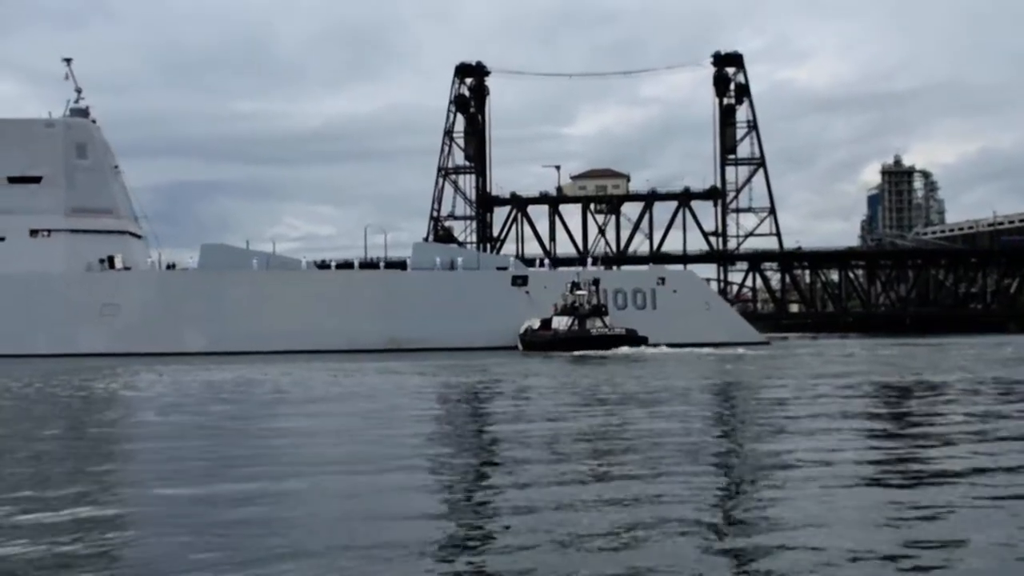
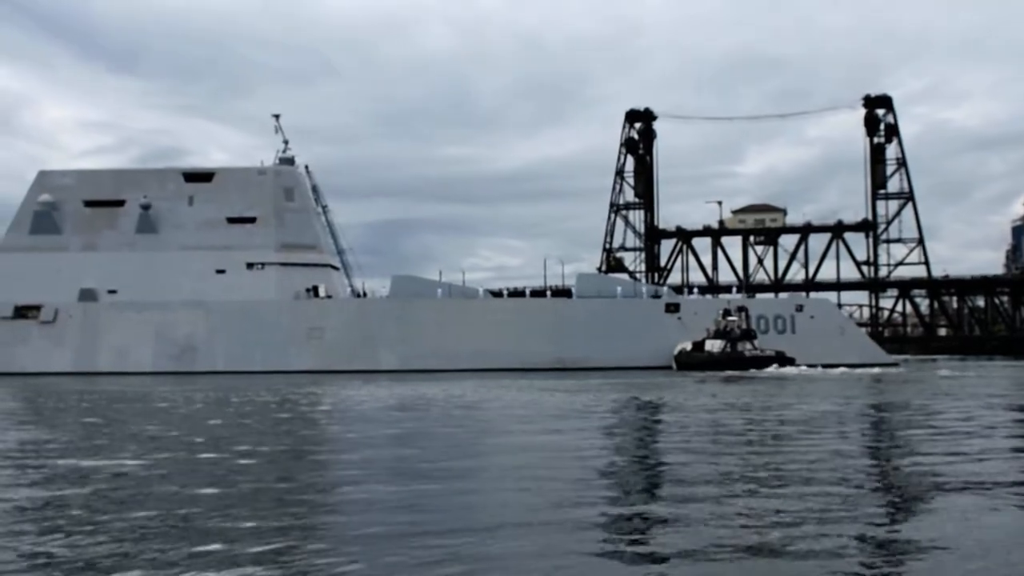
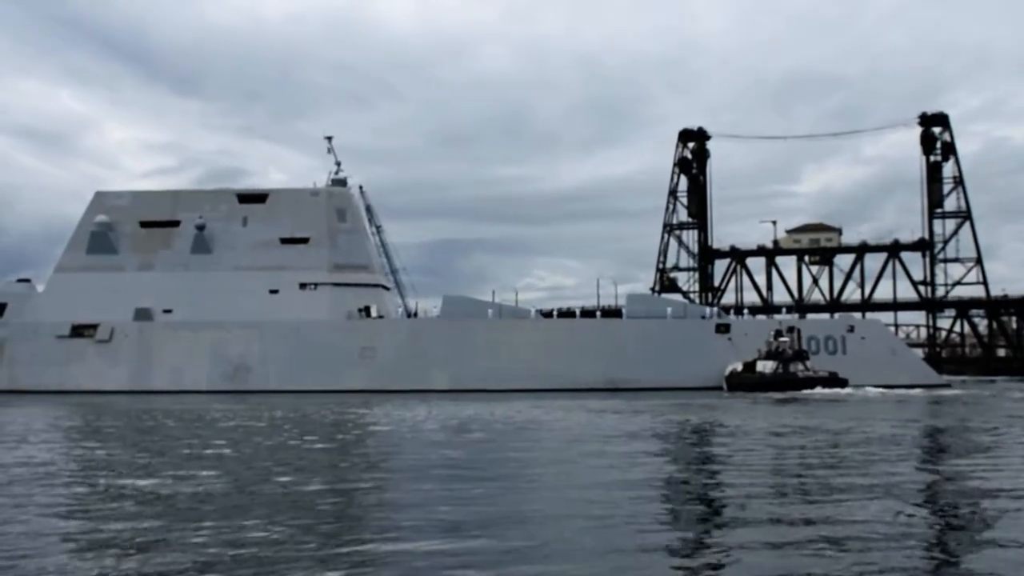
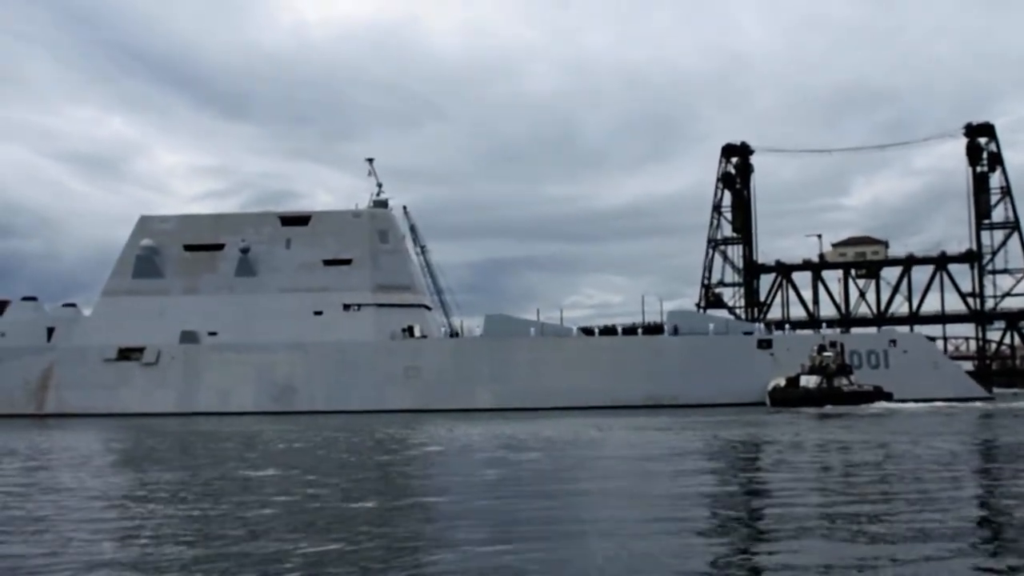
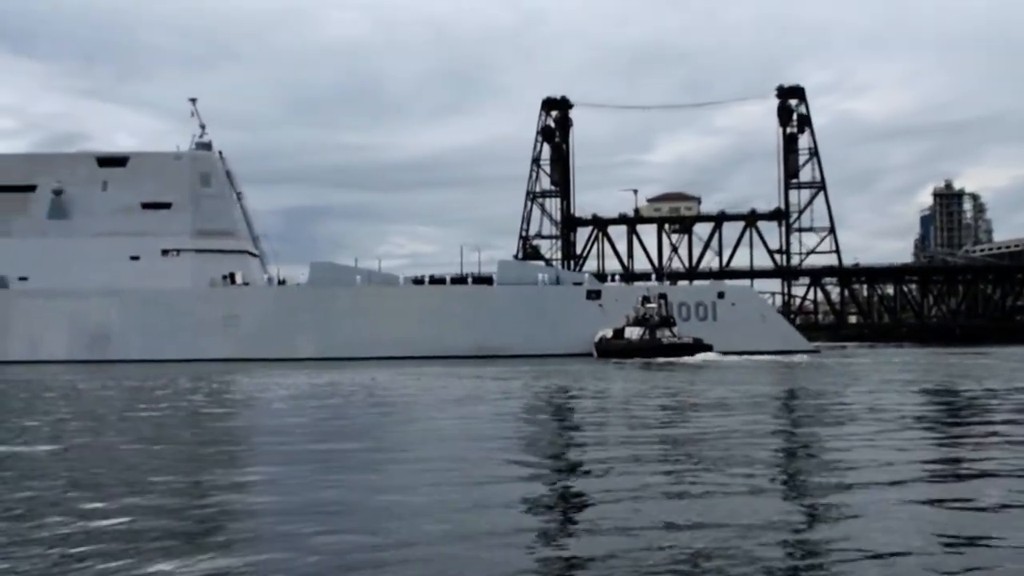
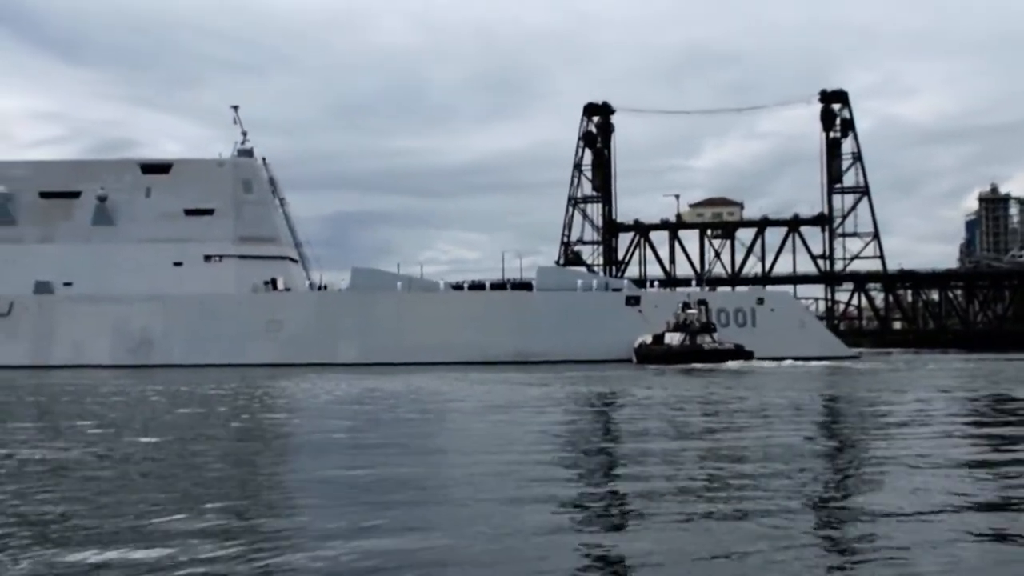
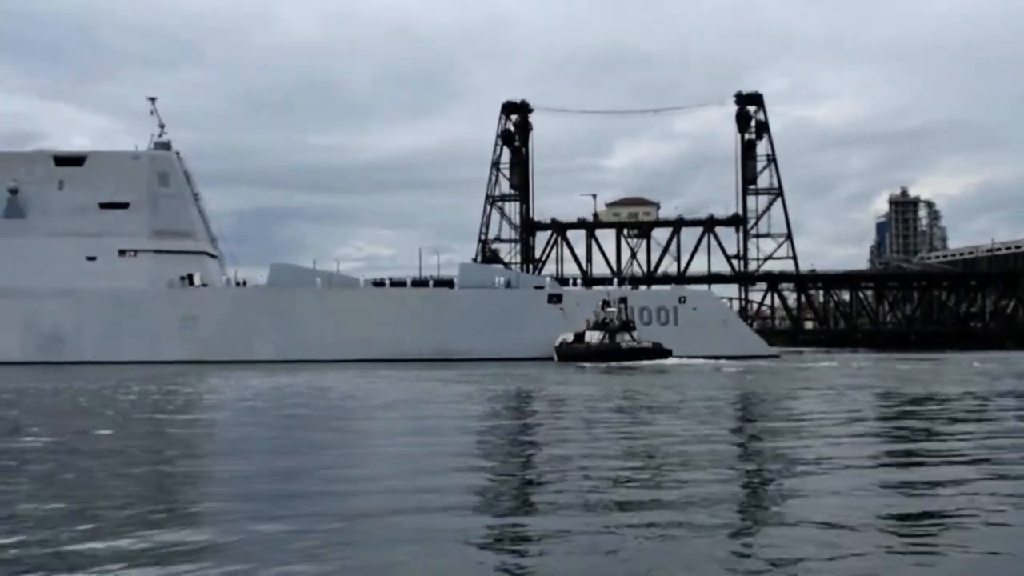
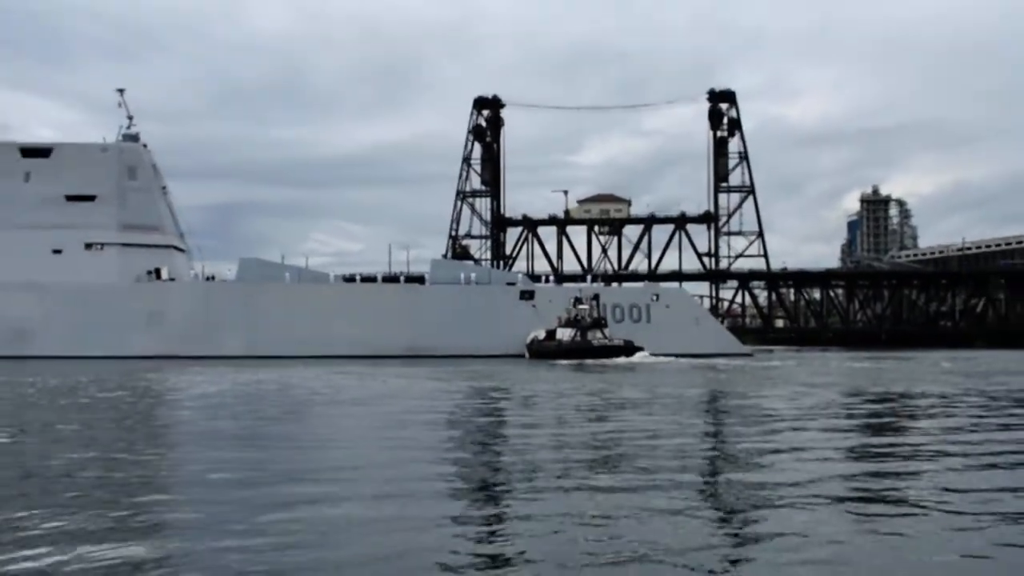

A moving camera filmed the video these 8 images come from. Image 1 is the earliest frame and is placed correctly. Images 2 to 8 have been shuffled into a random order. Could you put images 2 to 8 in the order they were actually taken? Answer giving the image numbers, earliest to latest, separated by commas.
8, 7, 5, 6, 2, 3, 4
